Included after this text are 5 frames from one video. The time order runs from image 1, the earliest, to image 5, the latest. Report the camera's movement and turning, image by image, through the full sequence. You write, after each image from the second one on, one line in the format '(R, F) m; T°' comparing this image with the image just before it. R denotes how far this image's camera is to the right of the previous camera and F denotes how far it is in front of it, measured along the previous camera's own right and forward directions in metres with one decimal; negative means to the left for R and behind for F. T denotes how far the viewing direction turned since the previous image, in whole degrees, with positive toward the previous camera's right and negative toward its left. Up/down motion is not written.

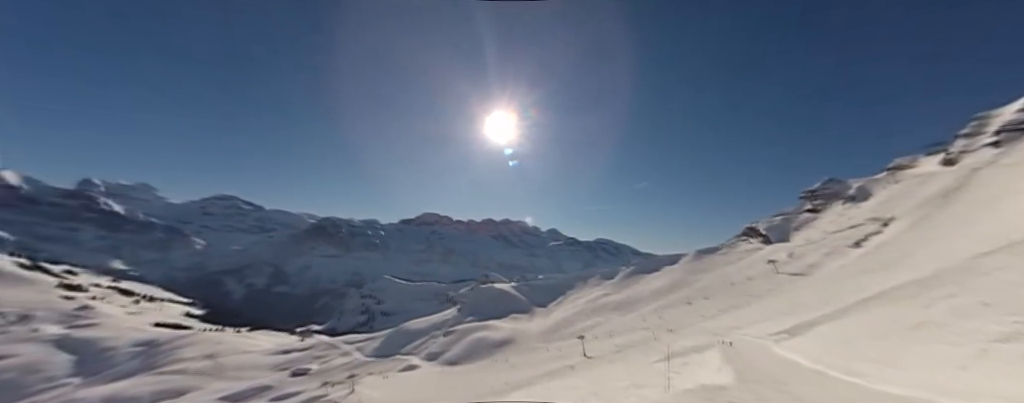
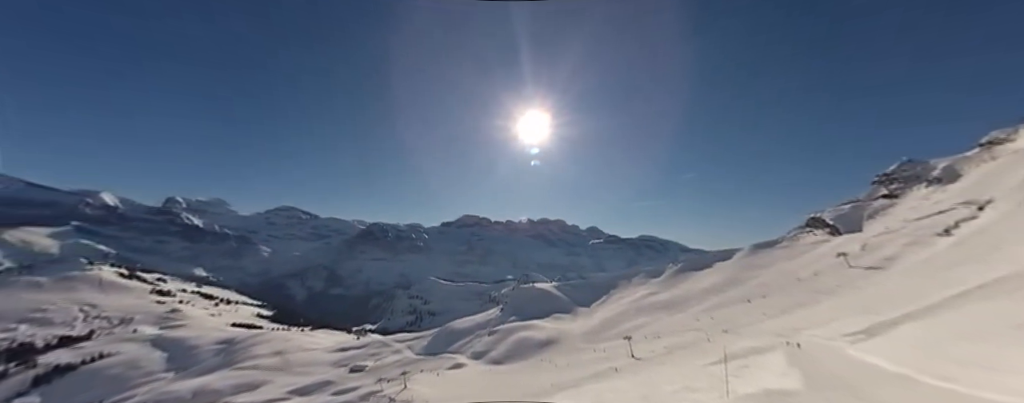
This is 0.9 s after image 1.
(0.0, -0.1) m; -7°
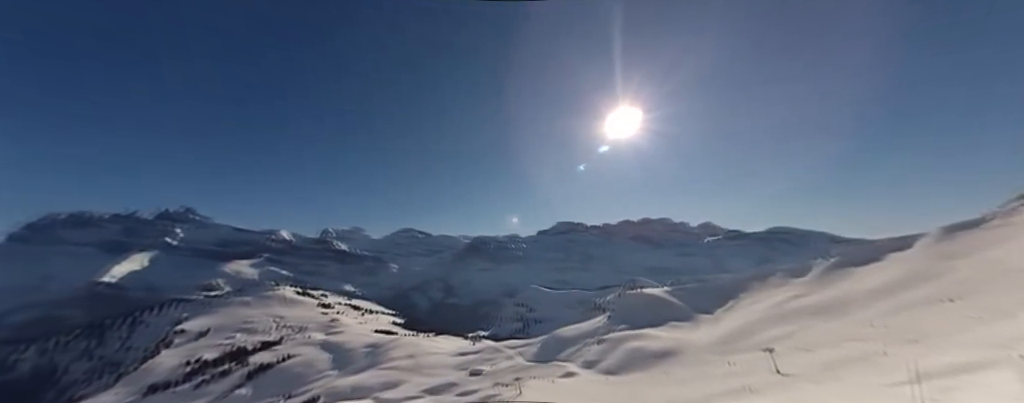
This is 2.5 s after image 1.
(+0.1, -1.1) m; -17°
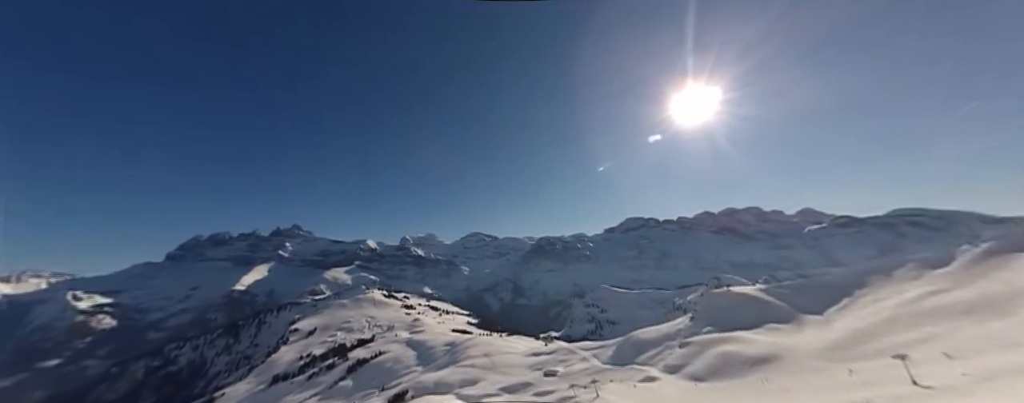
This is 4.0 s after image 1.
(-0.1, -2.1) m; -12°
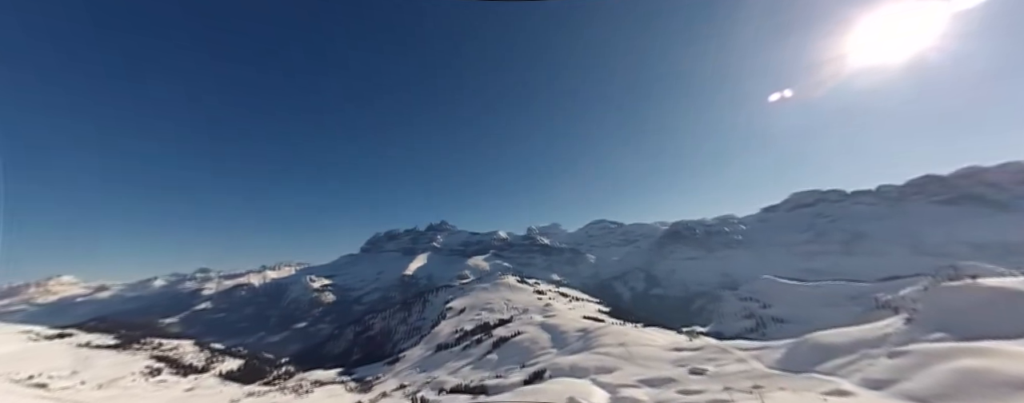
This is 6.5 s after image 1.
(+0.7, -11.8) m; -22°
